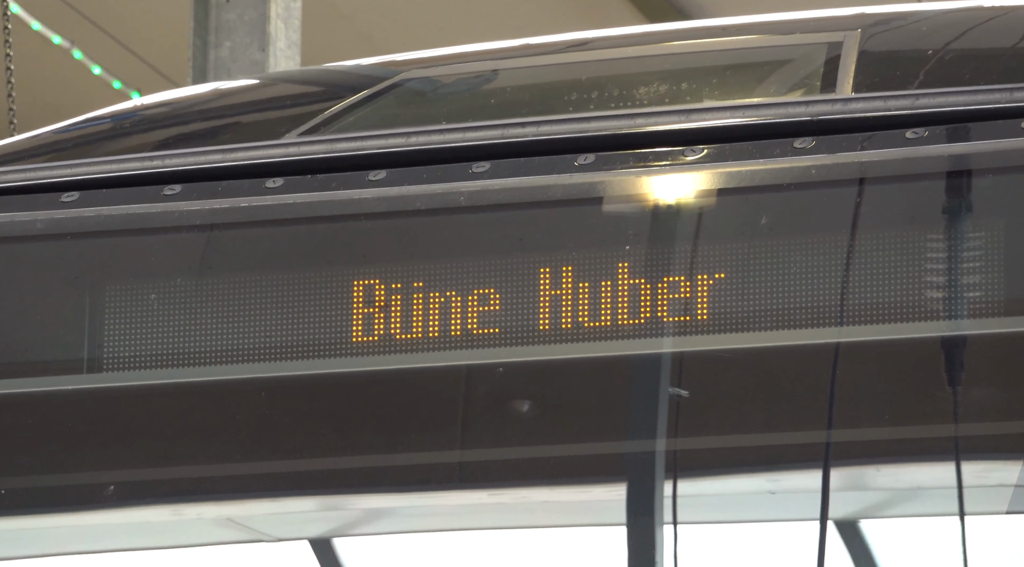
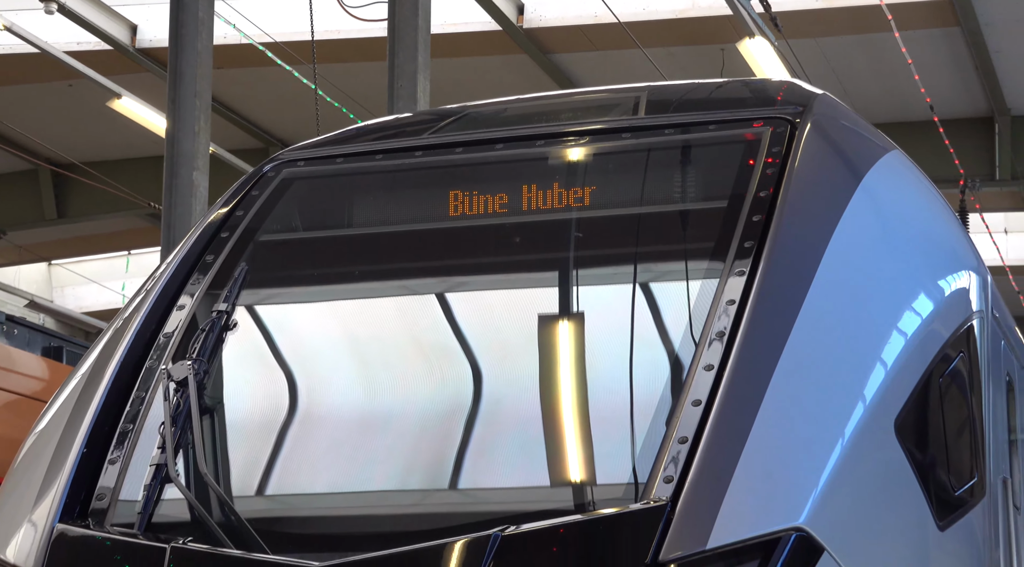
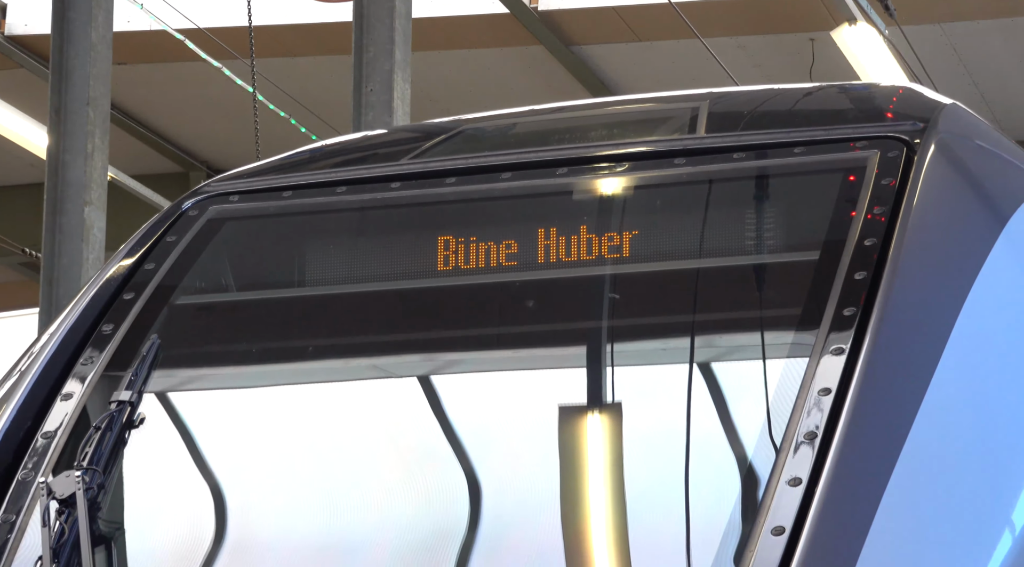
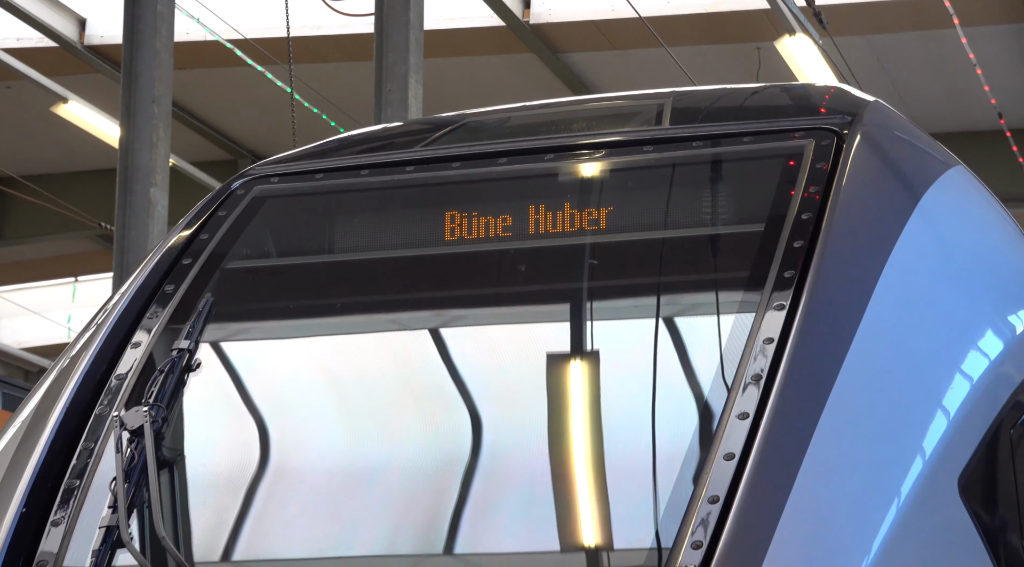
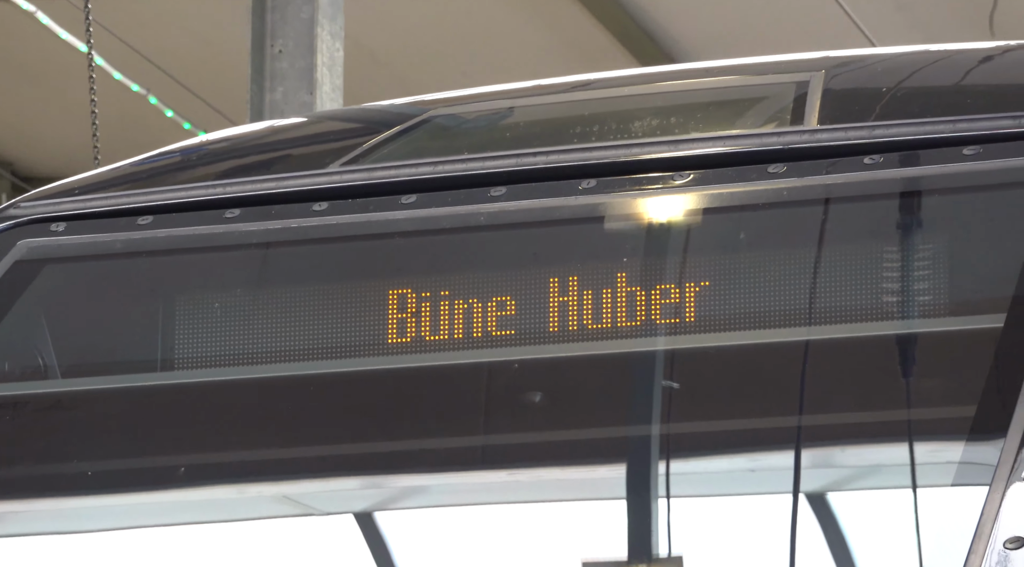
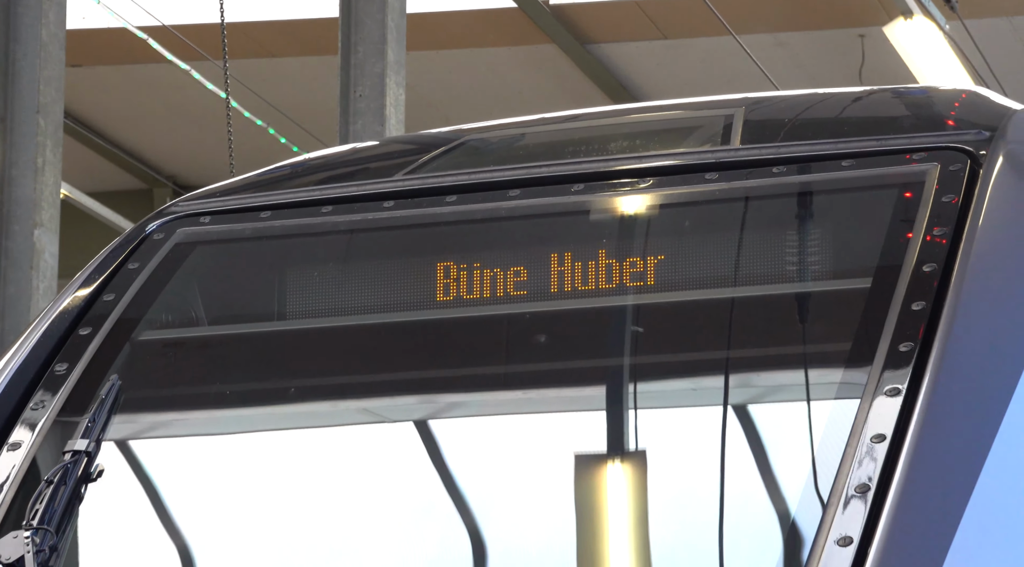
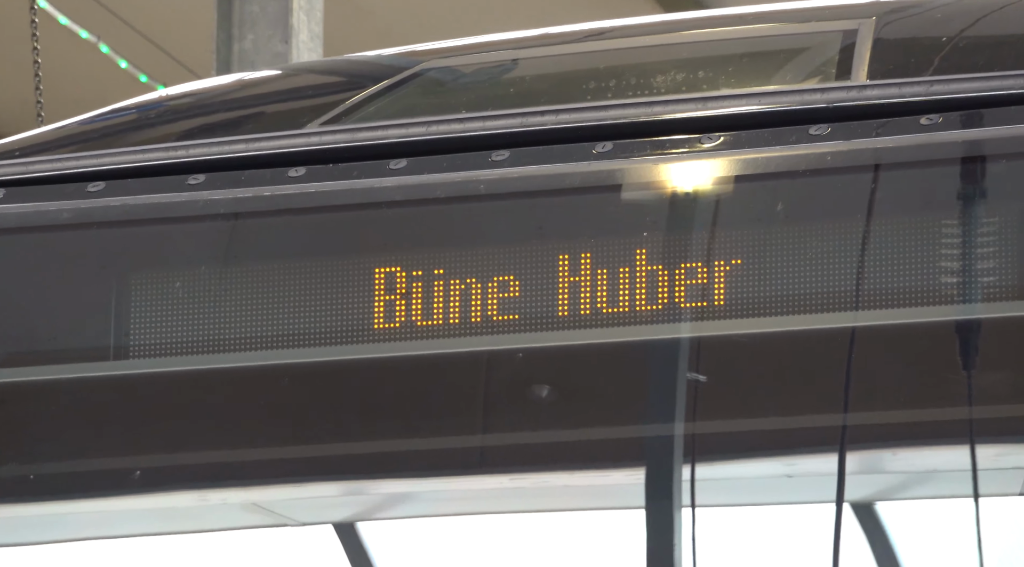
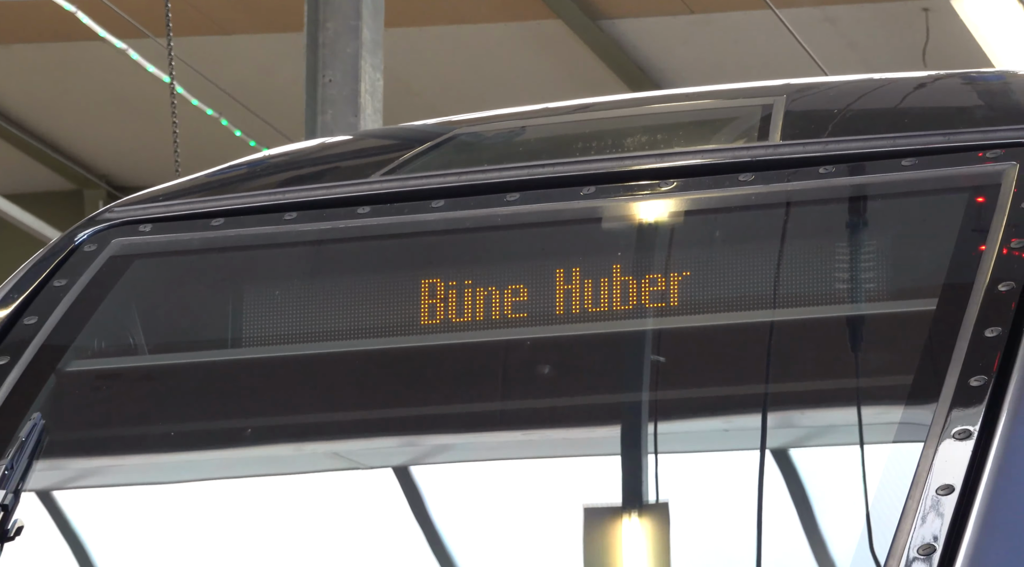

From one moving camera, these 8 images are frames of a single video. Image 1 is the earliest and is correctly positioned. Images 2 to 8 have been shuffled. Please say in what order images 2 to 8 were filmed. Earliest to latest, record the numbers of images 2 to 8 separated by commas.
7, 5, 8, 6, 3, 4, 2
